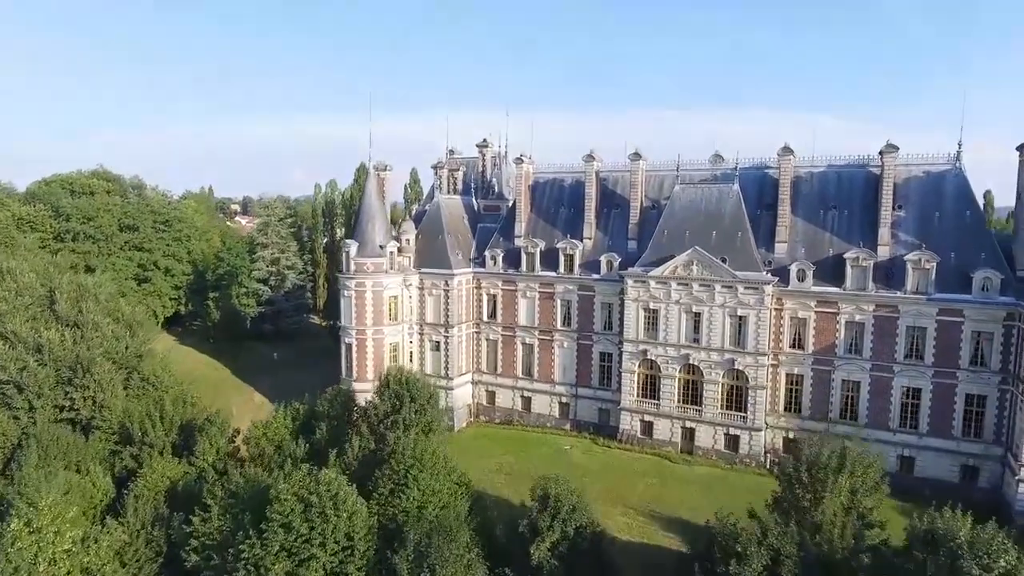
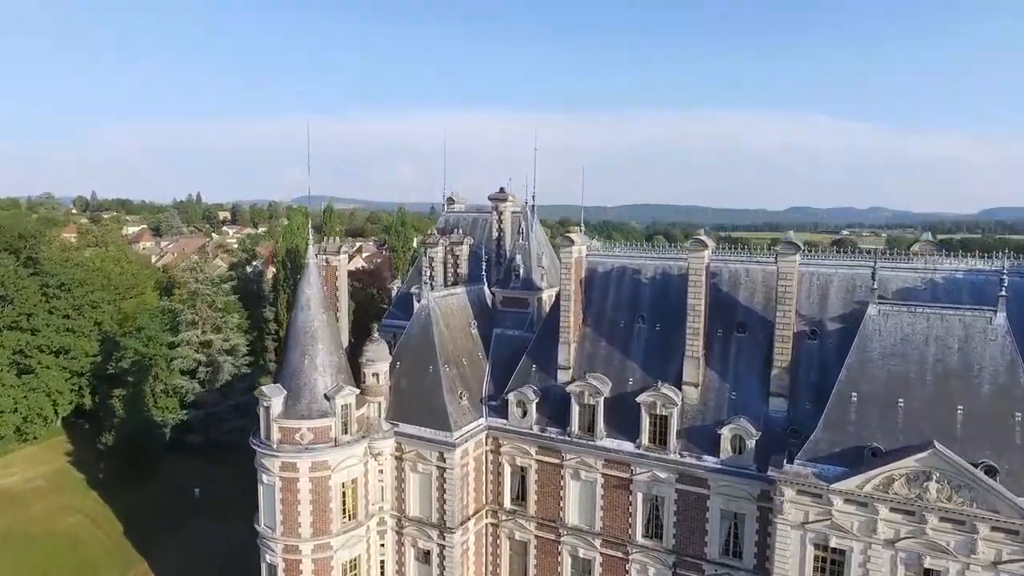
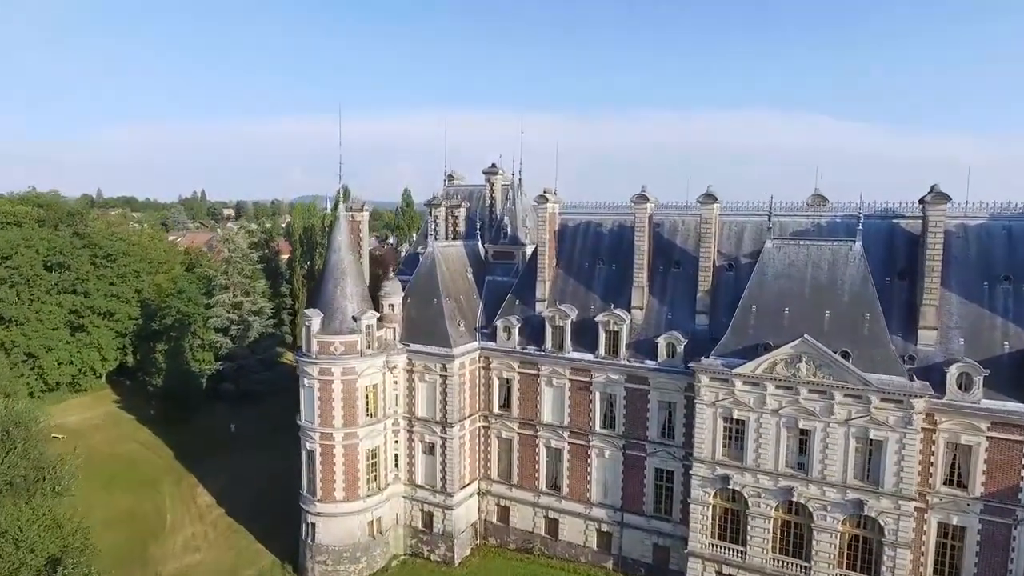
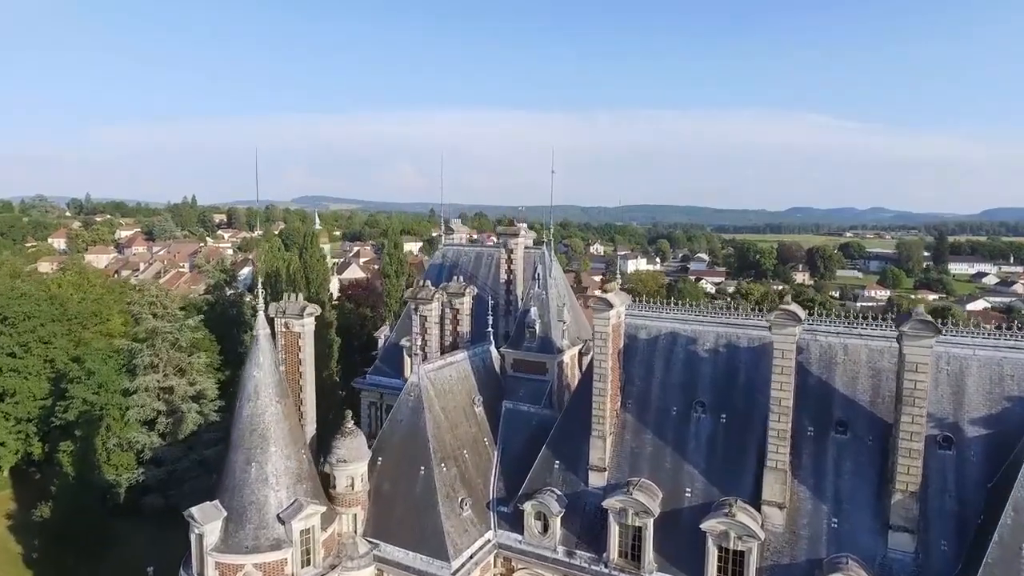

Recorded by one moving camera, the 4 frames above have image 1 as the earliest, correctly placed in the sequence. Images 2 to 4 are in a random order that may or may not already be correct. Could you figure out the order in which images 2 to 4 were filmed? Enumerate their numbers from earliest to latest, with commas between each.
3, 2, 4
